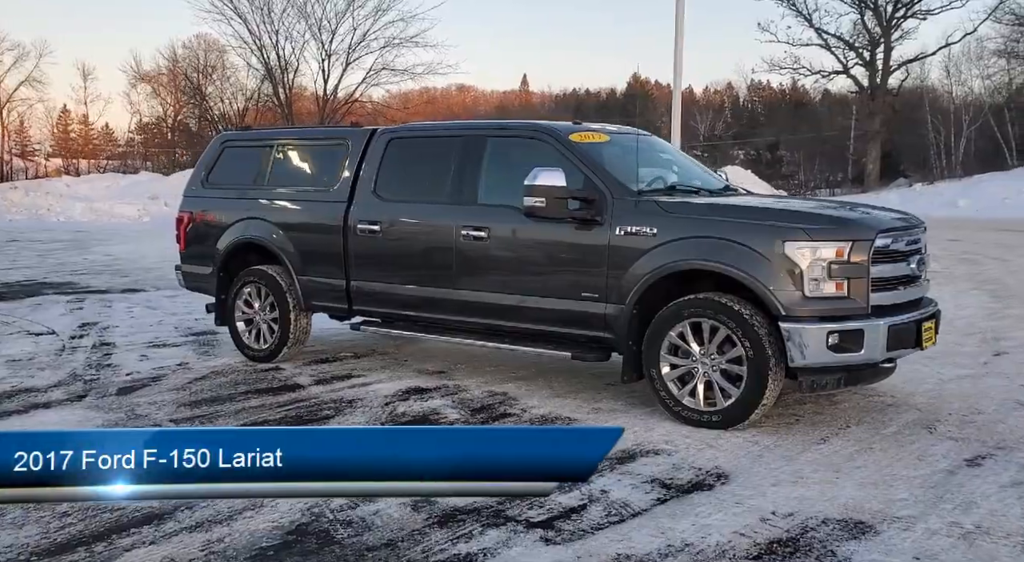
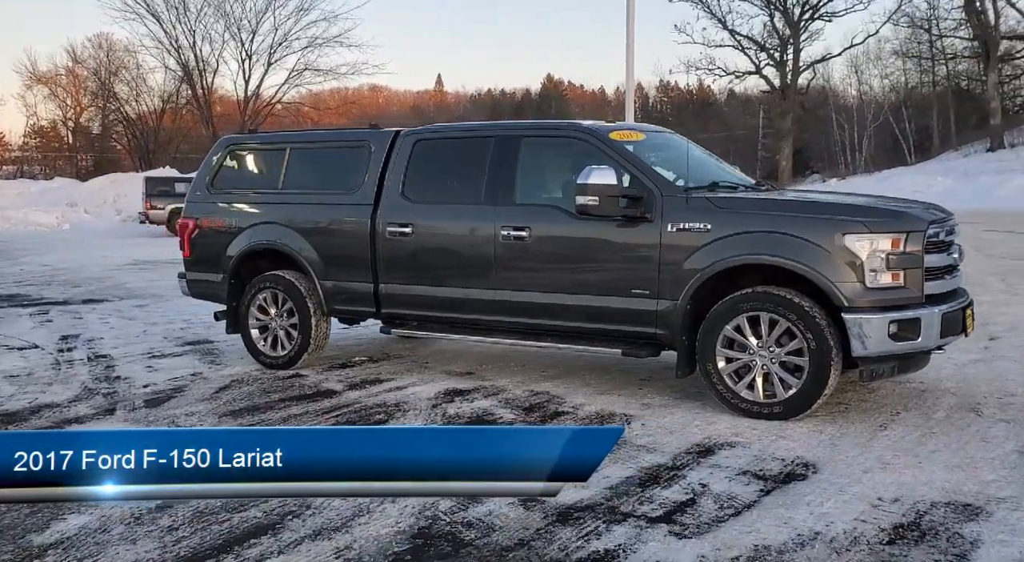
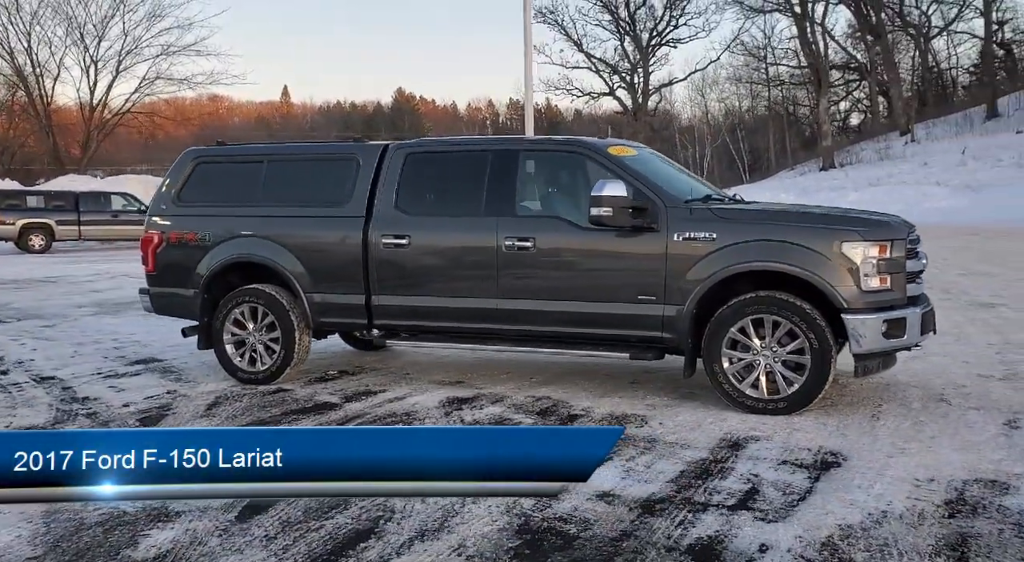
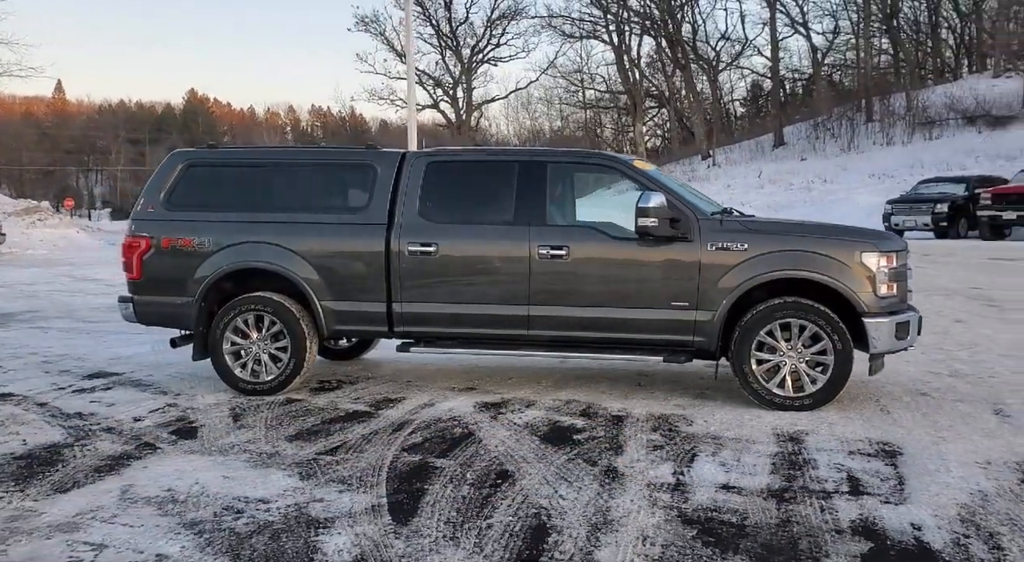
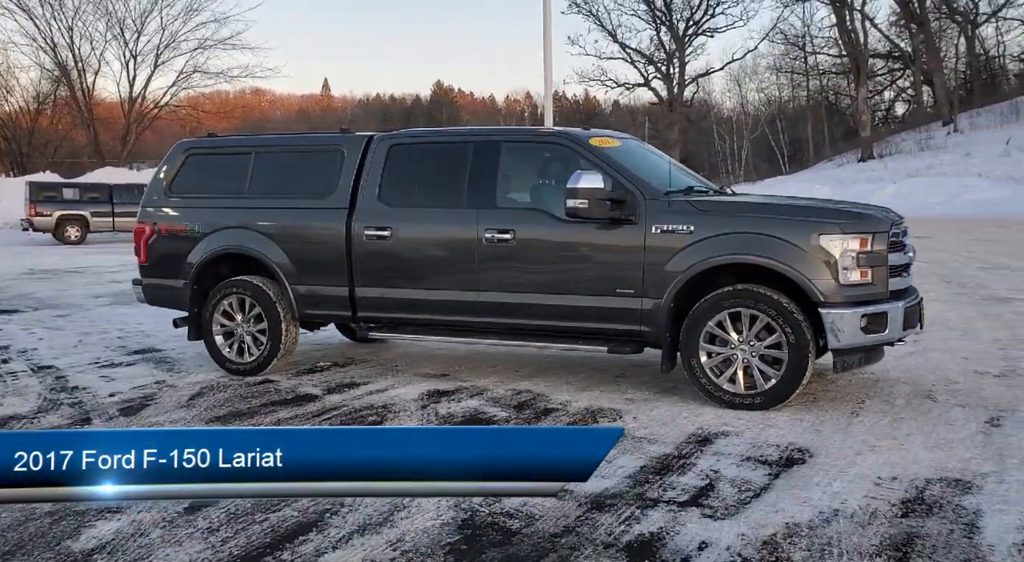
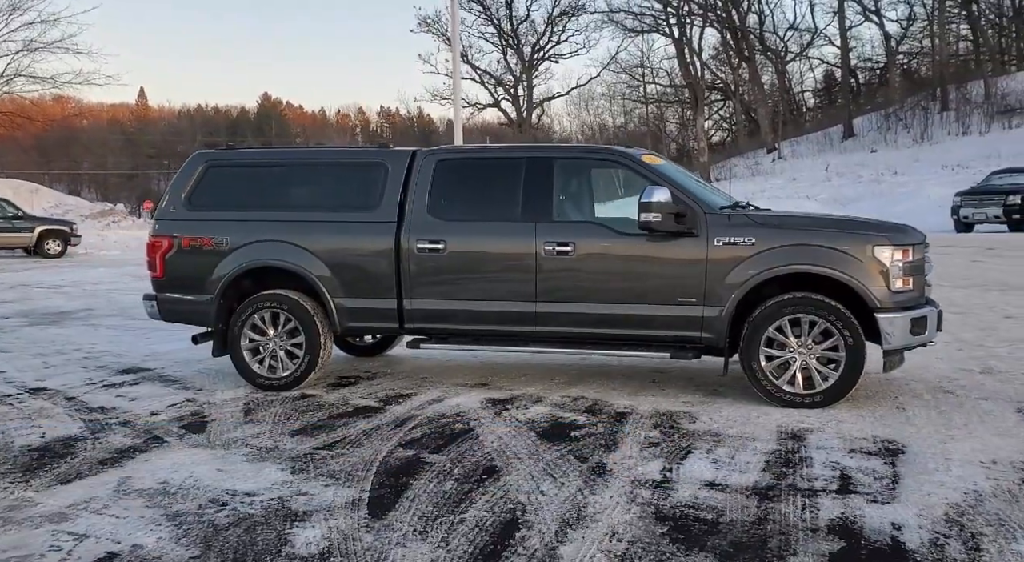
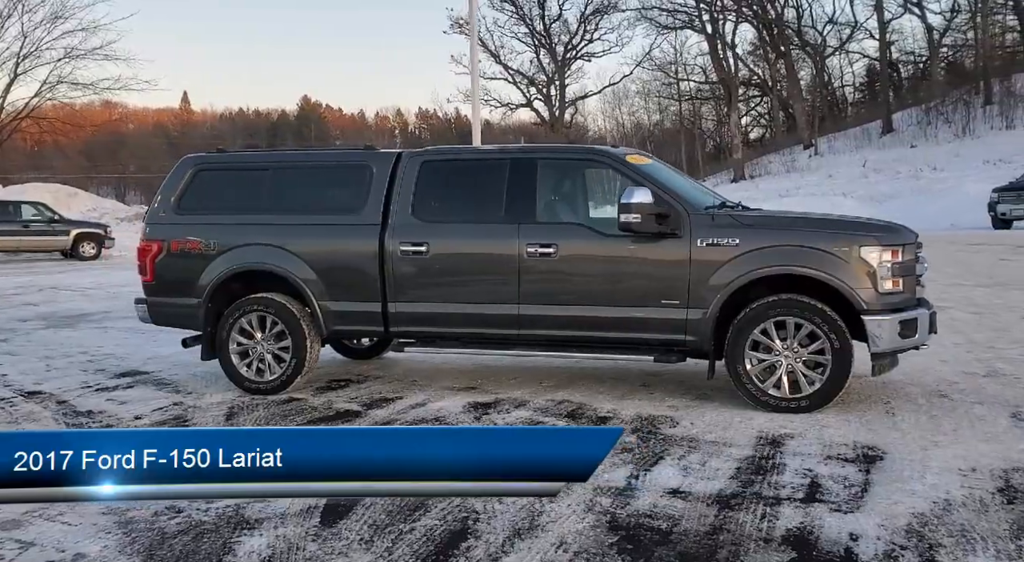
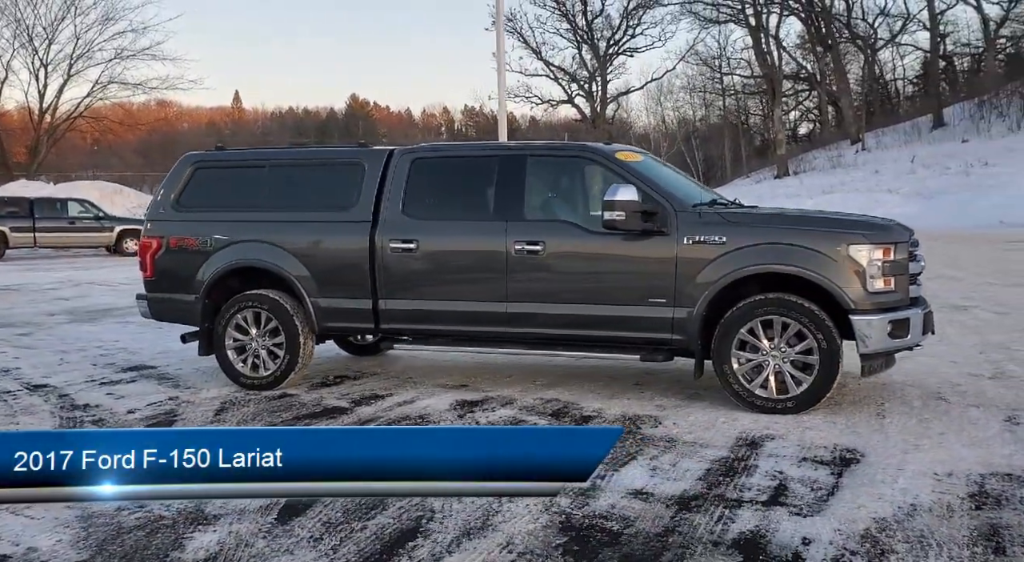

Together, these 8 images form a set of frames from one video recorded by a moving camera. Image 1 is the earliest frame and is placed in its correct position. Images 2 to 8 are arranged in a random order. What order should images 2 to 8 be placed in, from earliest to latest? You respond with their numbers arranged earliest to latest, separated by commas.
2, 5, 3, 8, 7, 6, 4
